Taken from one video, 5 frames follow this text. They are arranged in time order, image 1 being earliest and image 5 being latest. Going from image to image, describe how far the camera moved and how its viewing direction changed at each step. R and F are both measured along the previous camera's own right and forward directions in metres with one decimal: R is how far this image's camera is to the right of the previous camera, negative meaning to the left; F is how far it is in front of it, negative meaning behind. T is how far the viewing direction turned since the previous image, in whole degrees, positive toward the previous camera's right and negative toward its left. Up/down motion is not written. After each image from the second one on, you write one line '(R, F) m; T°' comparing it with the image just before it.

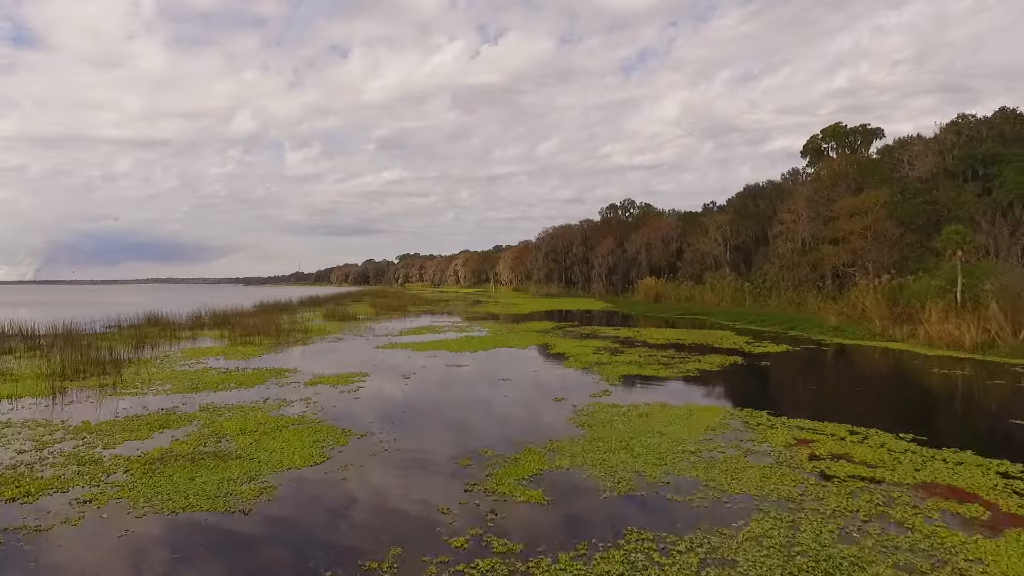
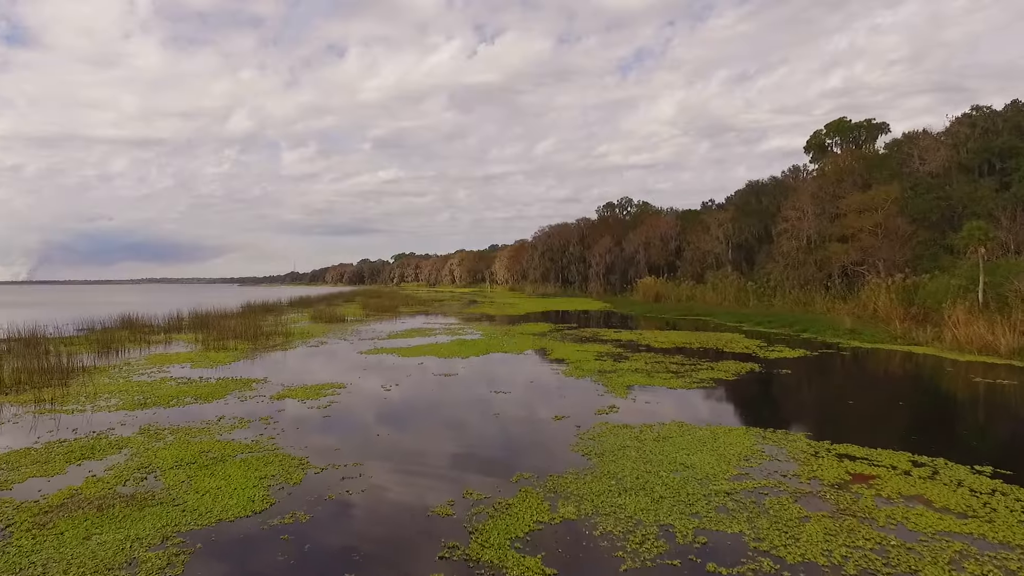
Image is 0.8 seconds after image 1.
(0.0, +0.8) m; 0°
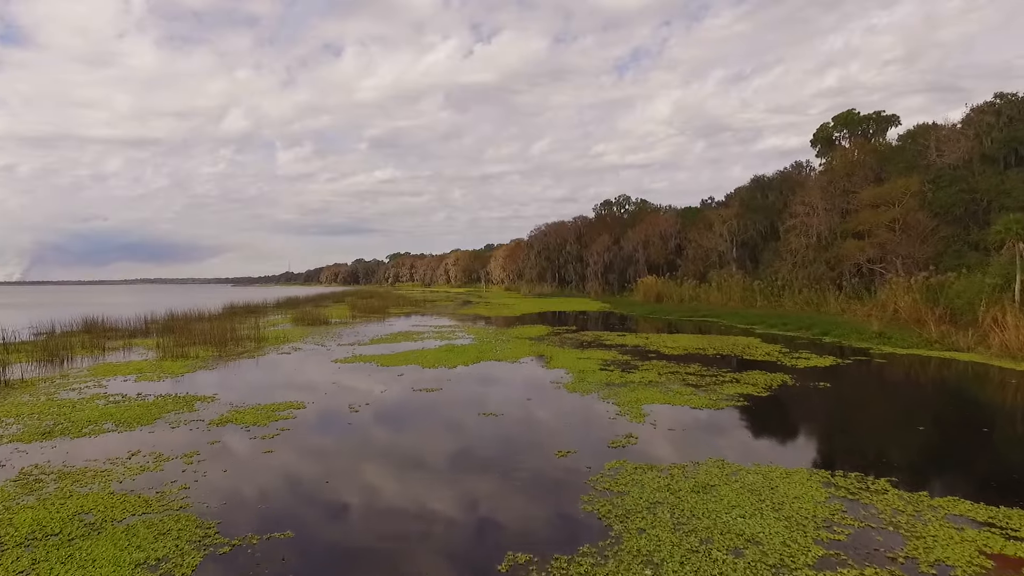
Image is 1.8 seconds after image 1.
(0.0, +1.0) m; 0°
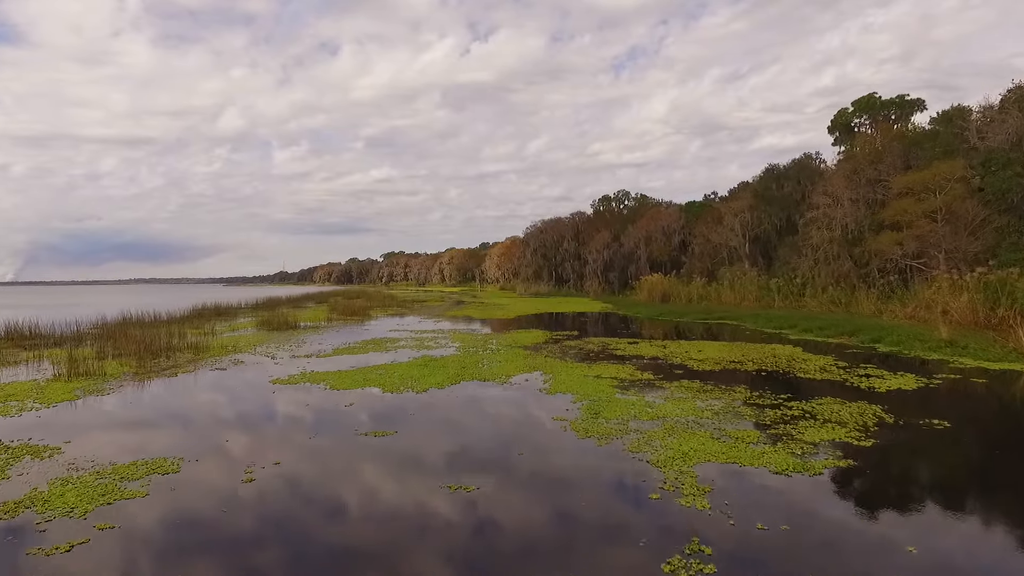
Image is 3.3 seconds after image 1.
(+0.1, +1.8) m; 0°
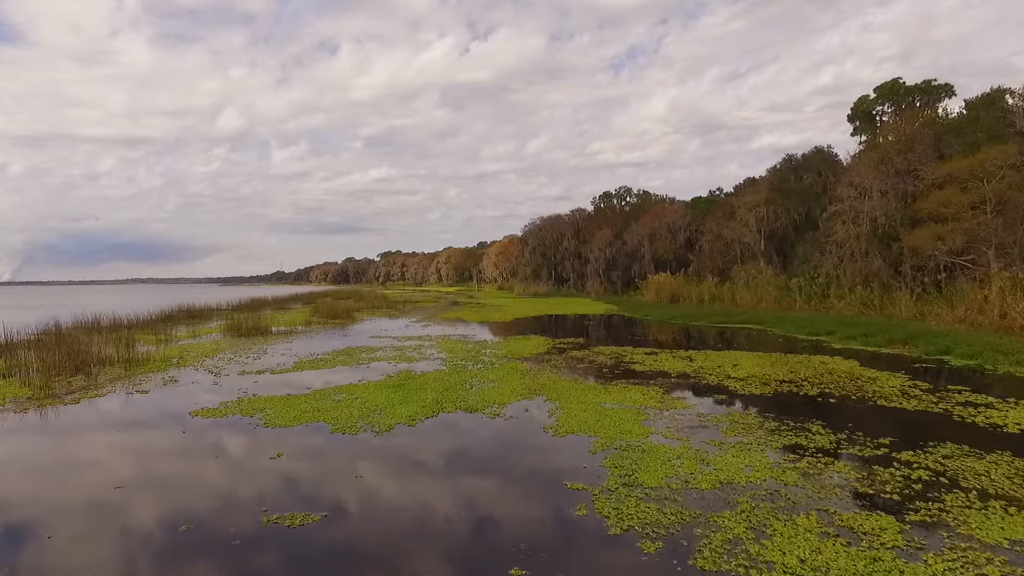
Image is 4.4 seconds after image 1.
(0.0, +1.5) m; 0°
